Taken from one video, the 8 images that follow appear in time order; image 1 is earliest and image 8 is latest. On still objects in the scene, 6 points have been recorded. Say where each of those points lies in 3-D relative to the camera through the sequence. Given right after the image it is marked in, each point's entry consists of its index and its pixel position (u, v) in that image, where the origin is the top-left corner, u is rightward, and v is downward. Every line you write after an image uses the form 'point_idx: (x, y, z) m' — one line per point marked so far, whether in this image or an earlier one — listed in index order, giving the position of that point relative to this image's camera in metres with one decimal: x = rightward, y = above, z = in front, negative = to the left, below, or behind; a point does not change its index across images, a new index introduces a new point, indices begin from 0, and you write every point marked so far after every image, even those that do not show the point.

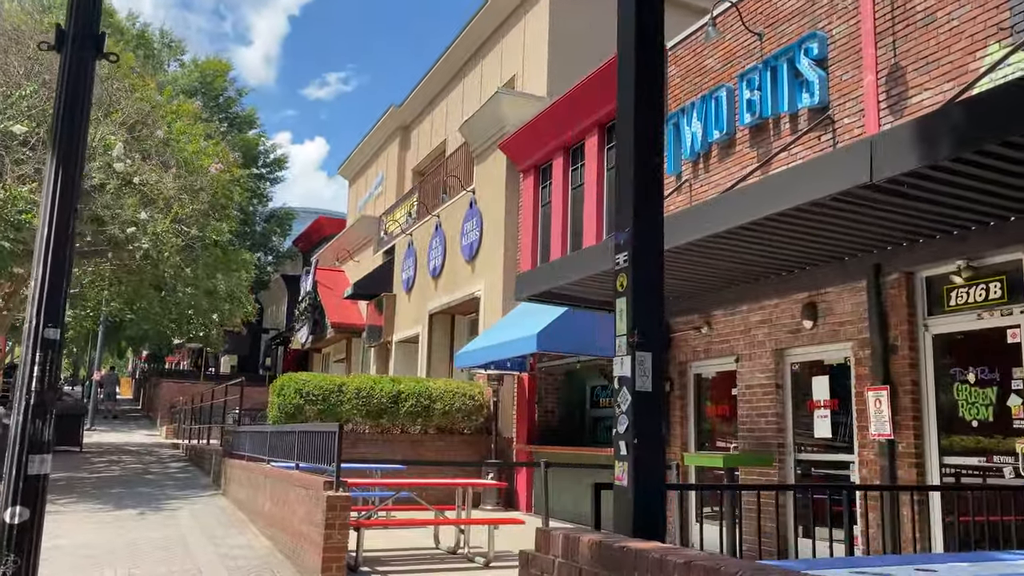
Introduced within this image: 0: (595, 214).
0: (+1.1, +1.0, +11.4) m
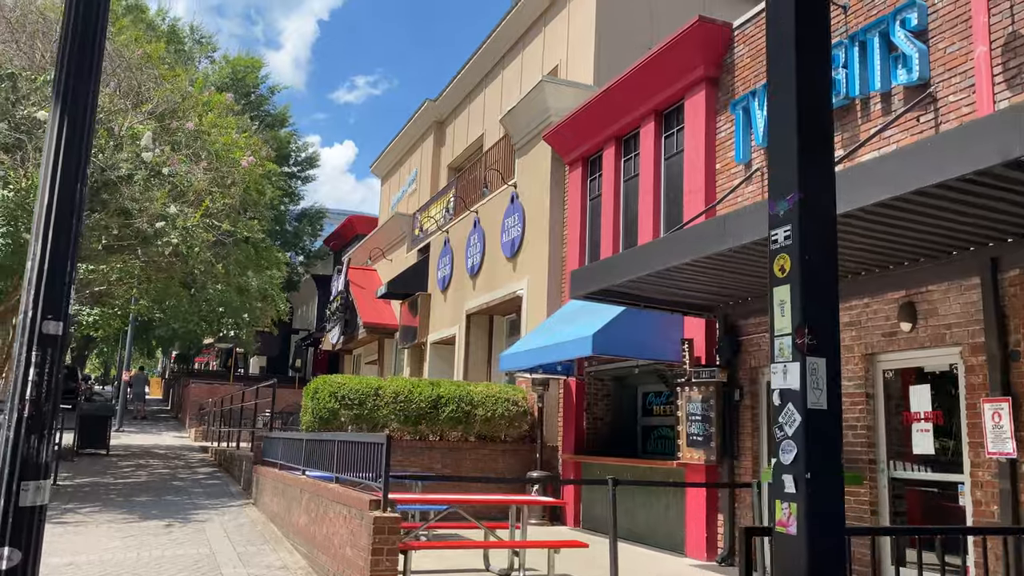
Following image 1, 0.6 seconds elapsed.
0: (+1.8, +1.0, +10.7) m
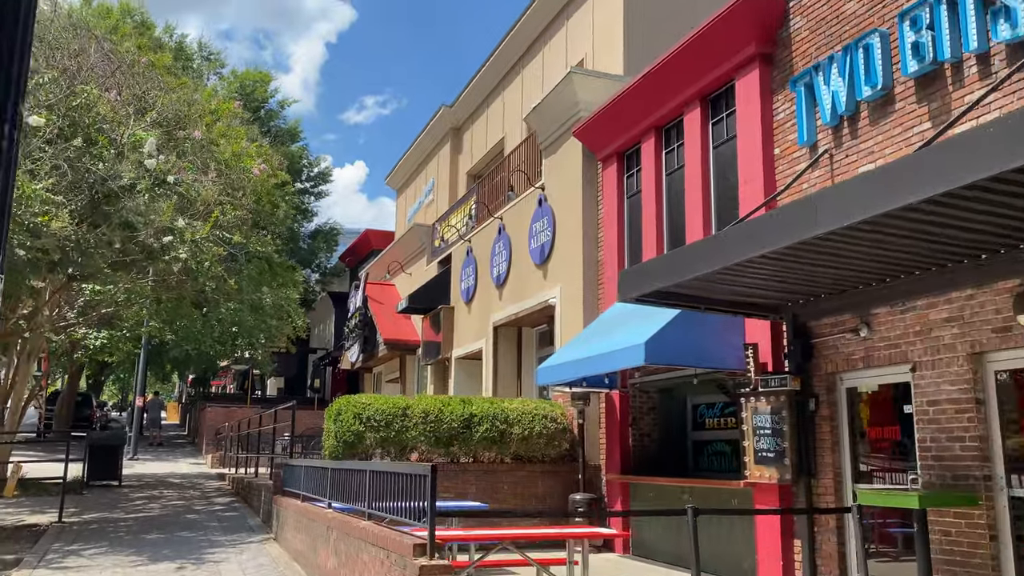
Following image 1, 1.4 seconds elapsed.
0: (+2.2, +1.0, +9.7) m
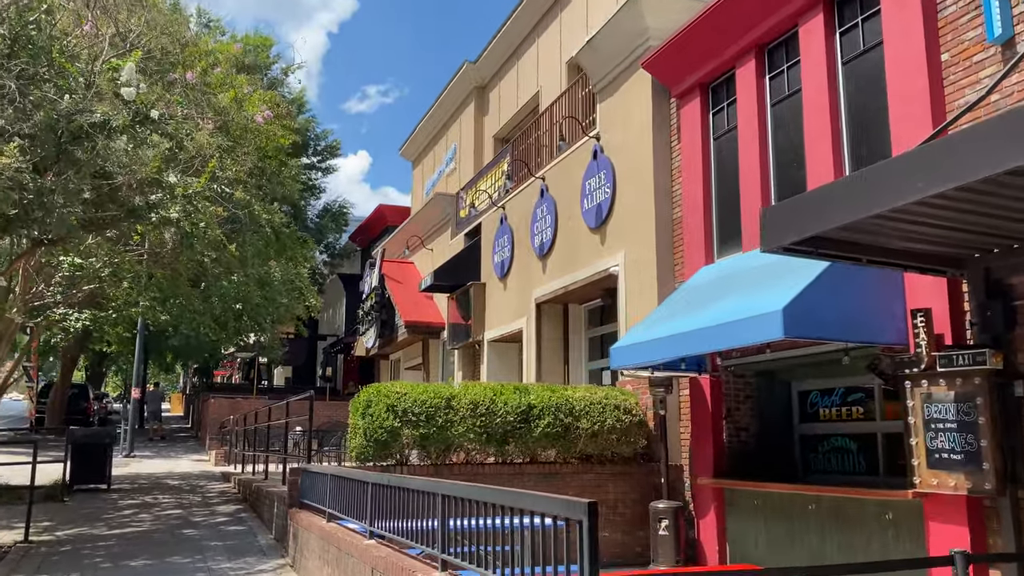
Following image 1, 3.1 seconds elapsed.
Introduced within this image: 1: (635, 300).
0: (+2.9, +1.4, +7.7) m
1: (+1.5, -0.1, +10.4) m
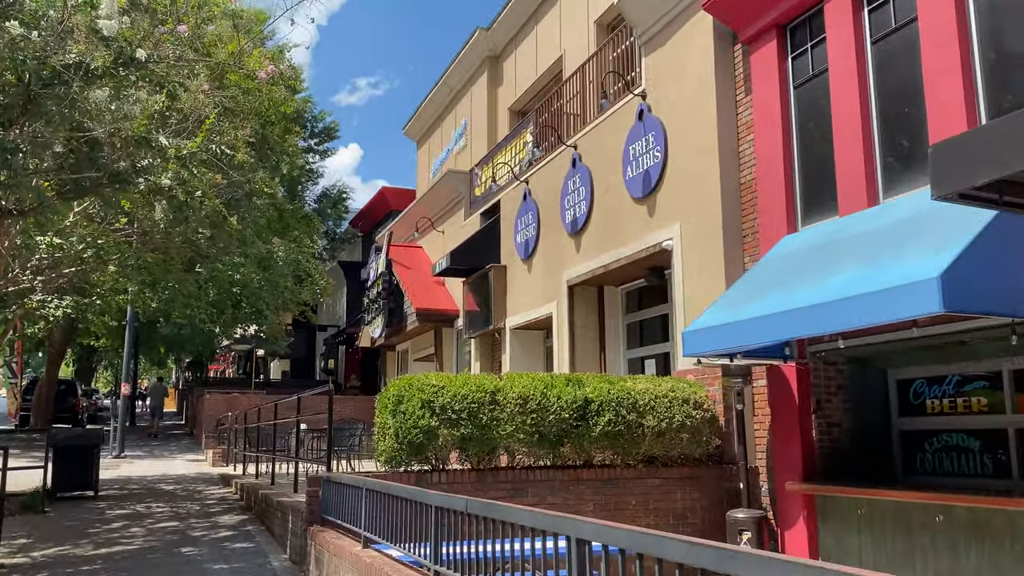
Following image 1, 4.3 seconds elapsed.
0: (+3.3, +1.7, +6.3) m
1: (+2.0, +0.1, +9.1) m
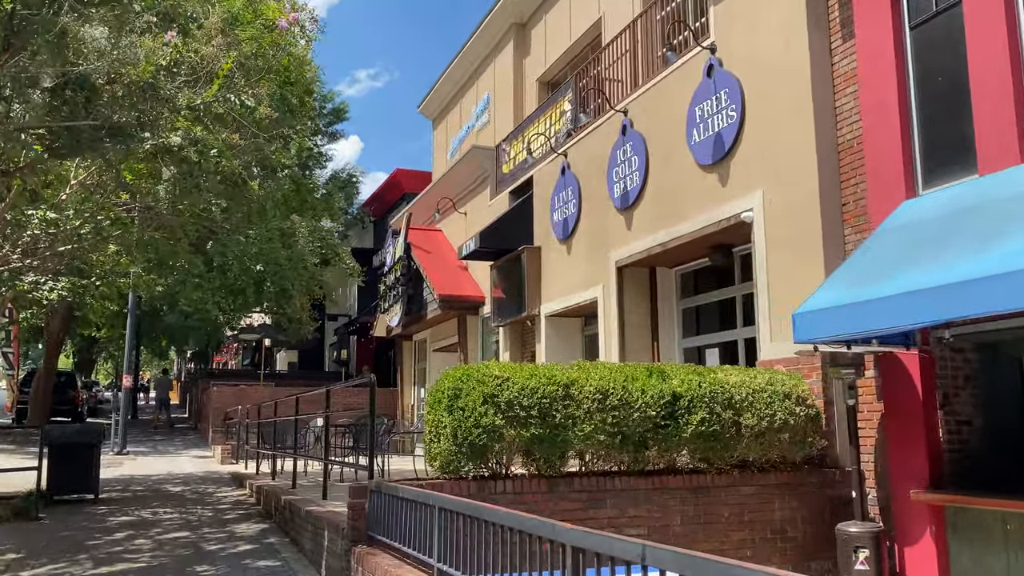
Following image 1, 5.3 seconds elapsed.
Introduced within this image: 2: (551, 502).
0: (+3.9, +1.9, +5.2) m
1: (+2.6, +0.3, +7.9) m
2: (+0.3, -1.6, +6.1) m
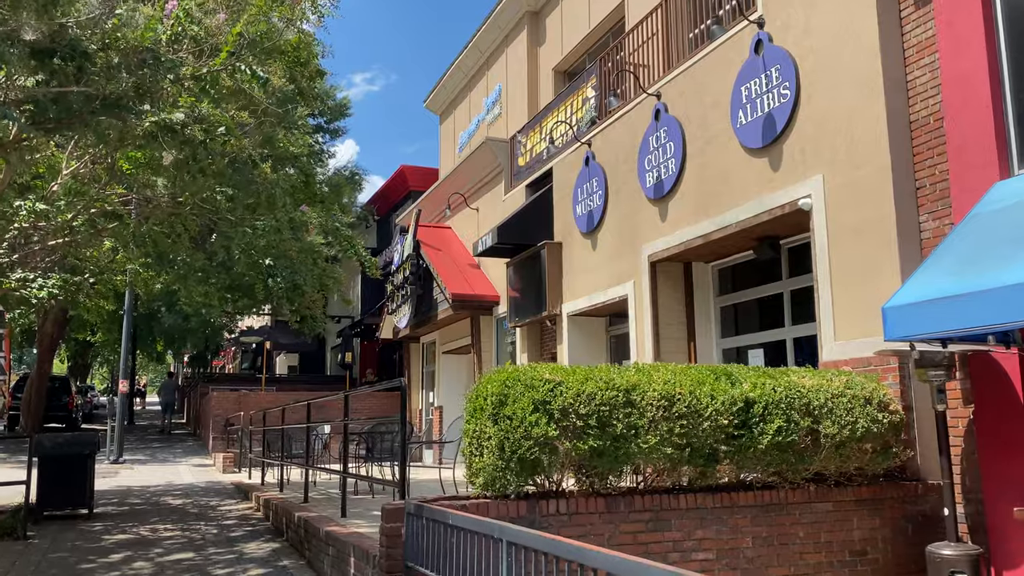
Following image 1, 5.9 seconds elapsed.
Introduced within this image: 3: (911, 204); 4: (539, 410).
0: (+4.2, +1.9, +4.4) m
1: (+2.9, +0.4, +7.1) m
2: (+0.6, -1.5, +5.4) m
3: (+3.2, +0.7, +6.8) m
4: (+0.2, -0.8, +5.2) m
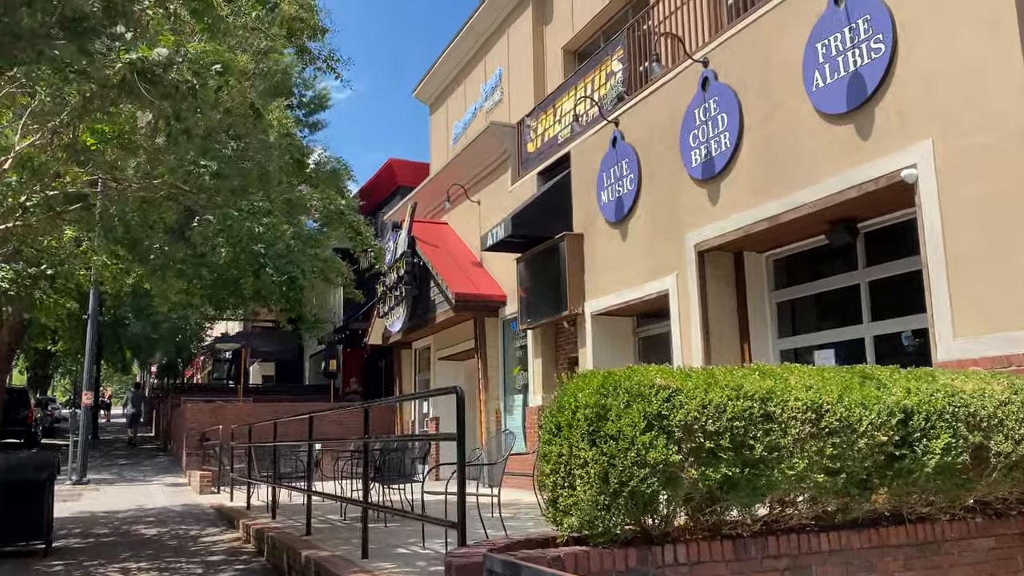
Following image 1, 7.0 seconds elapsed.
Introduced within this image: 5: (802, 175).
0: (+4.7, +2.1, +3.3) m
1: (+3.3, +0.5, +5.9) m
2: (+1.1, -1.4, +4.1) m
3: (+3.7, +0.8, +5.6) m
4: (+0.7, -0.6, +3.9) m
5: (+2.7, +1.0, +7.6) m
